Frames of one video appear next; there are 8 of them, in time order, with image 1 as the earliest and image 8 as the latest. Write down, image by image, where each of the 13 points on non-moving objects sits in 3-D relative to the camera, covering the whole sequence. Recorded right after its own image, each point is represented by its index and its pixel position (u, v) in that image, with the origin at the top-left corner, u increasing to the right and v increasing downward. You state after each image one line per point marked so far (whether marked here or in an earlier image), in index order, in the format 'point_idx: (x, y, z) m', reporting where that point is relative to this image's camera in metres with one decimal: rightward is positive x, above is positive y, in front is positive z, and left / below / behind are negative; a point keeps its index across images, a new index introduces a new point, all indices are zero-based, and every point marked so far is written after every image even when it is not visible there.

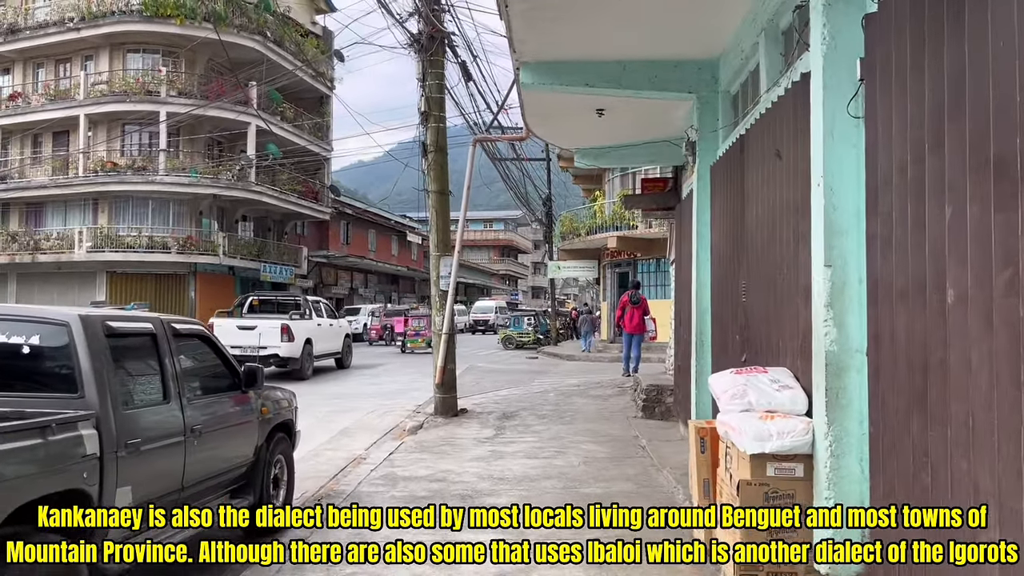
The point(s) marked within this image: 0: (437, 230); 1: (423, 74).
0: (-0.9, +0.7, +10.1) m
1: (-1.1, +2.6, +10.2) m
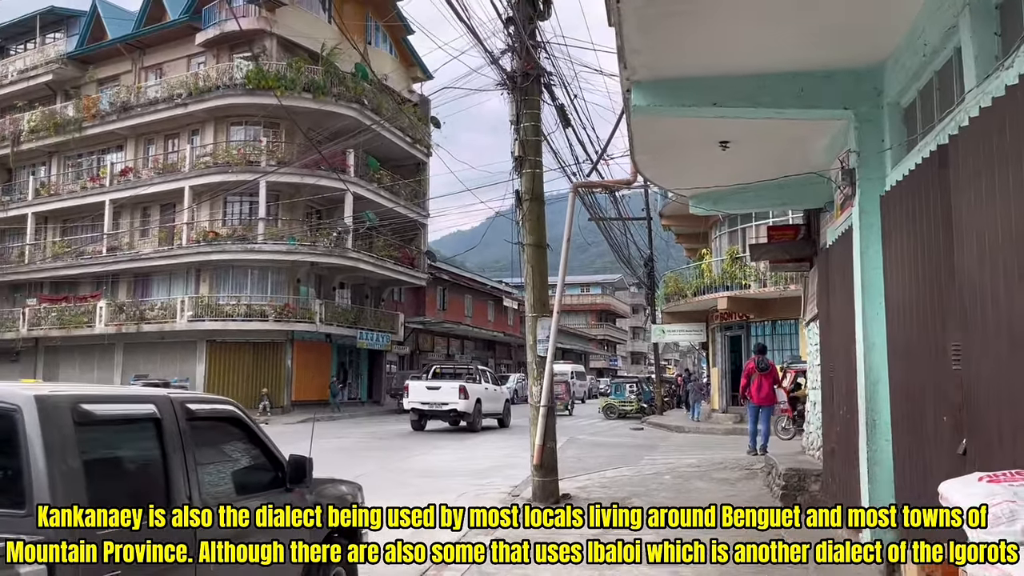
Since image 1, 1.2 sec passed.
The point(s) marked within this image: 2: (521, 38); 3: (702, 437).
0: (+0.2, 0.0, +8.9) m
1: (0.0, +1.9, +9.2) m
2: (+0.1, +2.7, +8.9) m
3: (+4.1, -3.3, +18.5) m
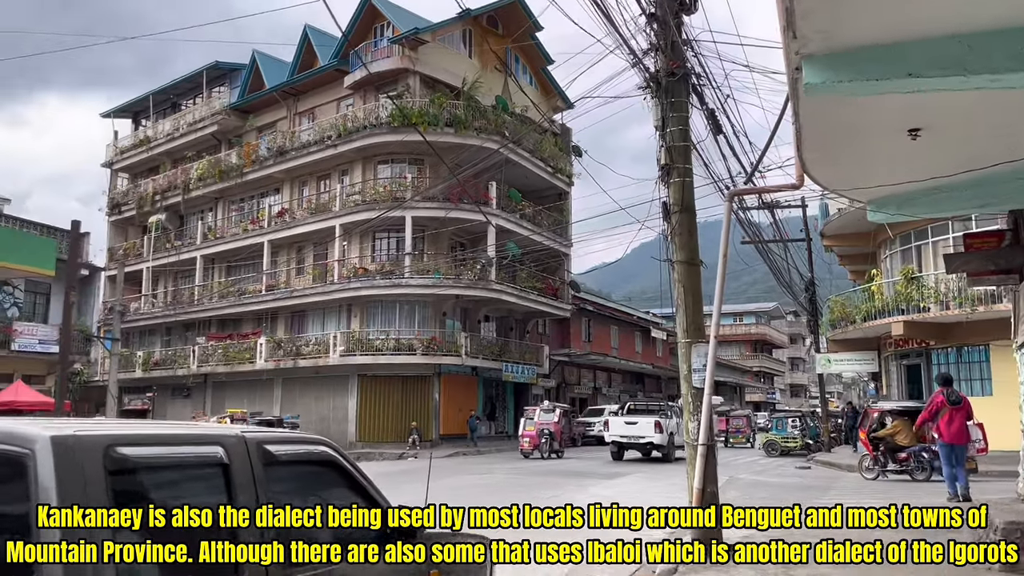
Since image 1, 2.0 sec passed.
0: (+1.7, -0.2, +8.0) m
1: (+1.5, +1.7, +8.3) m
2: (+1.5, +2.4, +8.1) m
3: (+7.2, -3.8, +16.6) m
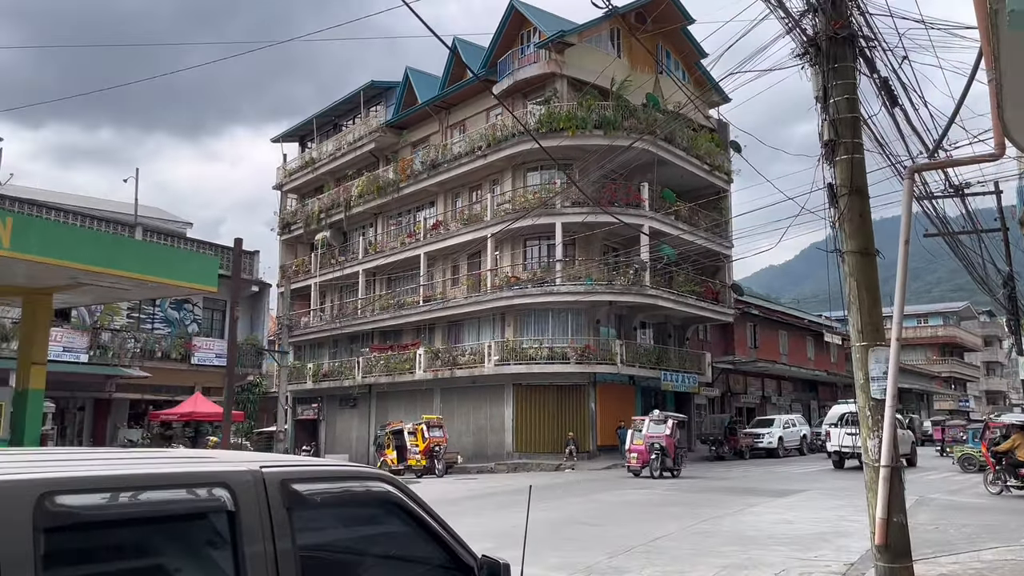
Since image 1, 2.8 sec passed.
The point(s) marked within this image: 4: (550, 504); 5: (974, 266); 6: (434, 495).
0: (+2.8, -0.2, +6.9) m
1: (+2.7, +1.7, +7.2) m
2: (+2.6, +2.5, +7.0) m
3: (+10.0, -3.6, +14.2) m
4: (+0.6, -3.8, +14.6) m
5: (+9.0, +0.5, +16.7) m
6: (-1.5, -4.1, +16.6) m
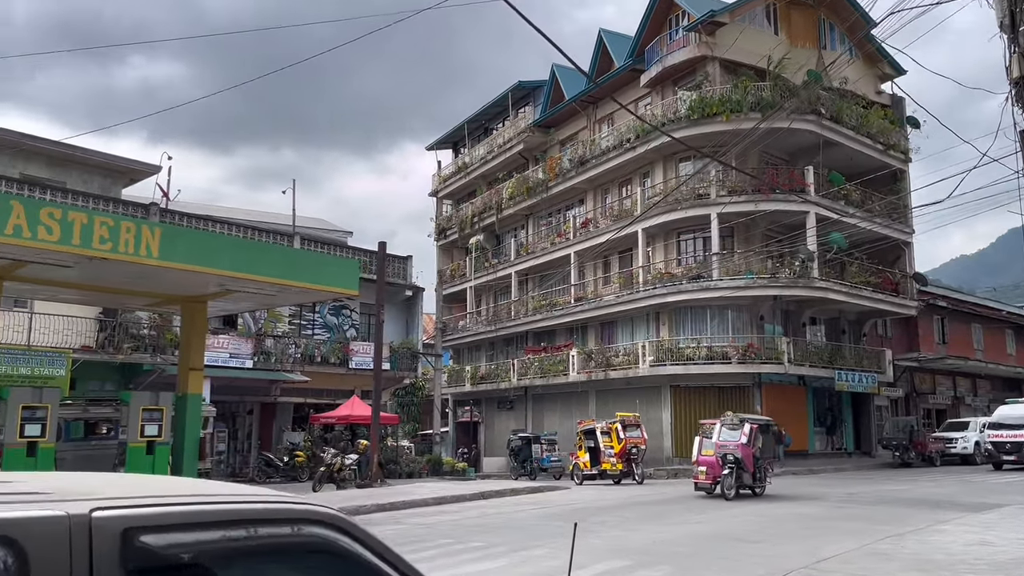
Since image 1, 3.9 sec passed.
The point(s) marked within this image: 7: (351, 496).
0: (+3.6, 0.0, +5.4) m
1: (+3.5, +1.9, +5.8) m
2: (+3.3, +2.6, +5.6) m
3: (+12.1, -3.2, +11.2) m
4: (+3.0, -3.6, +13.4) m
5: (+11.5, +0.9, +13.9) m
6: (+1.3, -4.0, +15.8) m
7: (-3.1, -4.0, +16.2) m
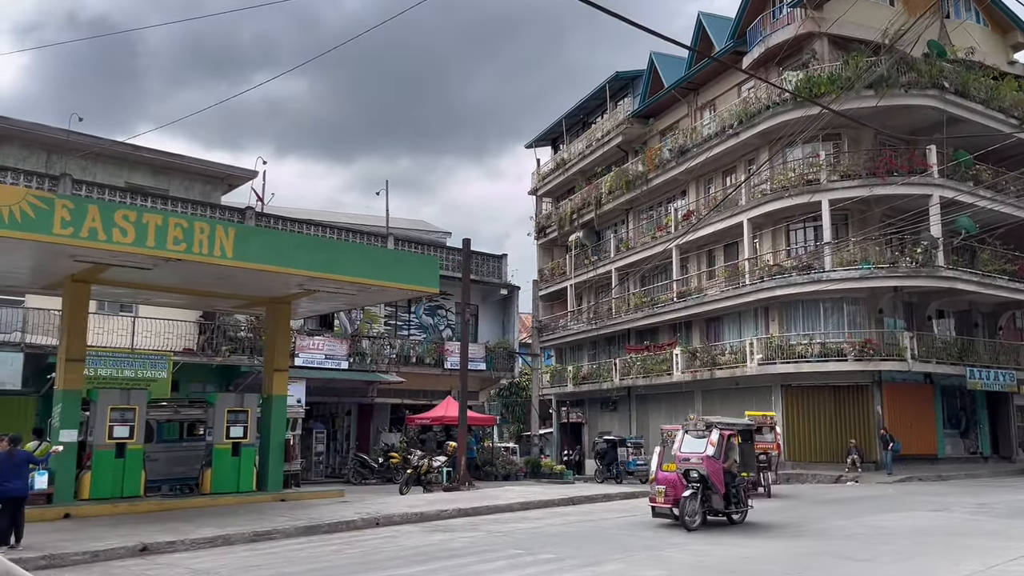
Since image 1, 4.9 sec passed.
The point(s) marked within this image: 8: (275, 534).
0: (+3.7, +0.2, +4.2) m
1: (+3.6, +2.0, +4.6) m
2: (+3.4, +2.8, +4.4) m
3: (+13.0, -2.9, +8.8) m
4: (+4.3, -3.5, +12.2) m
5: (+12.6, +1.2, +11.5) m
6: (+2.9, -3.9, +14.8) m
7: (-1.5, -3.9, +15.7) m
8: (-3.4, -3.5, +12.1) m
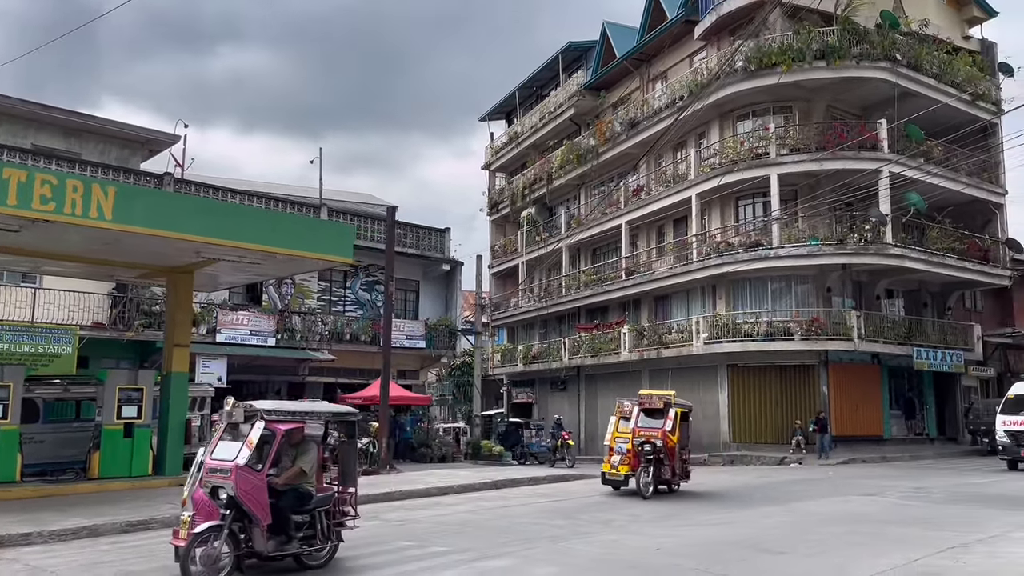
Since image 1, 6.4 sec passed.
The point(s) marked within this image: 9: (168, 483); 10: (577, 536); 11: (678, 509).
0: (+2.7, +0.4, +3.3) m
1: (+2.6, +2.3, +3.7) m
2: (+2.4, +3.0, +3.5) m
3: (+11.8, -2.6, +8.4) m
4: (+2.9, -3.1, +11.4) m
5: (+11.4, +1.5, +10.9) m
6: (+1.4, -3.4, +14.0) m
7: (-2.9, -3.4, +14.7) m
8: (-4.7, -3.1, +11.0) m
9: (-5.8, -3.3, +14.1) m
10: (+0.8, -2.9, +9.8) m
11: (+2.4, -3.2, +12.0) m
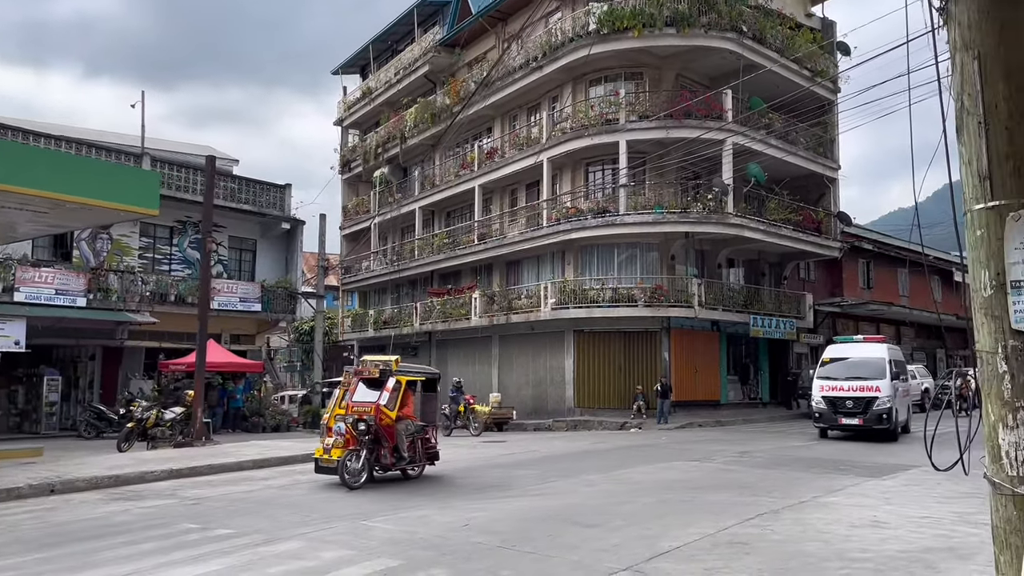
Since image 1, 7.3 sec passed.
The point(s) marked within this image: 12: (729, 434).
0: (+1.6, +0.6, +2.8) m
1: (+1.5, +2.5, +3.1) m
2: (+1.4, +3.2, +2.9) m
3: (+9.8, -2.4, +9.4) m
4: (+0.5, -2.6, +11.0) m
5: (+9.0, +1.9, +11.7) m
6: (-1.3, -2.8, +13.3) m
7: (-5.8, -2.7, +13.4) m
8: (-6.9, -2.5, +9.4) m
9: (-8.5, -2.5, +12.3) m
10: (-1.4, -2.4, +9.1) m
11: (-0.1, -2.6, +11.5) m
12: (+4.9, -3.3, +19.2) m
